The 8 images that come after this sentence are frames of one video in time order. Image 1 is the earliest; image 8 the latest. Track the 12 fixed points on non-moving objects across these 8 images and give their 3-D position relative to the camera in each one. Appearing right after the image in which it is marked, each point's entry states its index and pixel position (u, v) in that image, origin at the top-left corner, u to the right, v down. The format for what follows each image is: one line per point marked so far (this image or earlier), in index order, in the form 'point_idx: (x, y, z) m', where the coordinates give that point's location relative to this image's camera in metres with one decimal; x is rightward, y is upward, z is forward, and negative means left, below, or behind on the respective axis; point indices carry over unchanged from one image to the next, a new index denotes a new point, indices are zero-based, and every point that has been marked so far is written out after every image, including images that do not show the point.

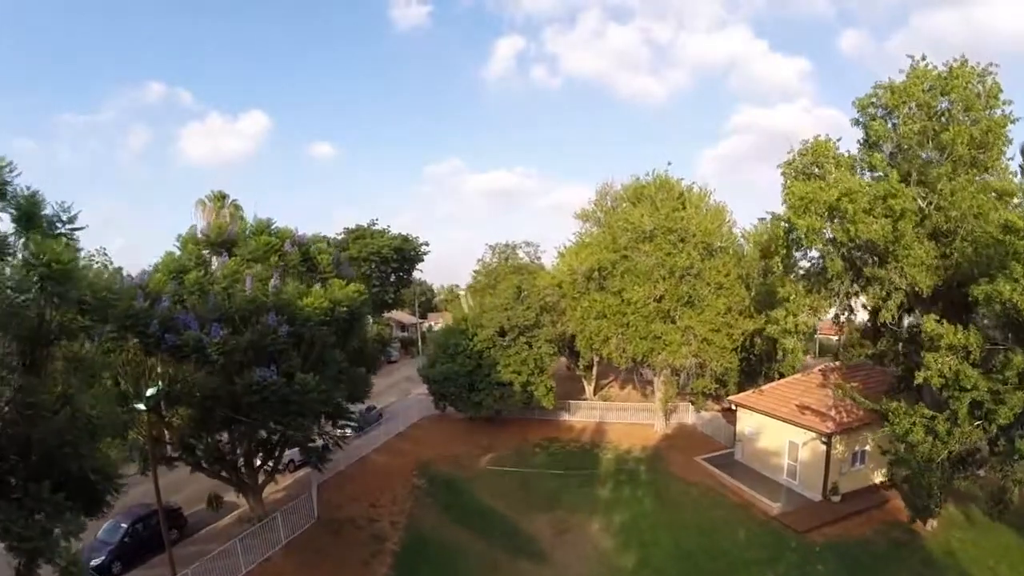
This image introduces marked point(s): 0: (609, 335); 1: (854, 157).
0: (+3.2, -1.6, +20.2) m
1: (+7.8, +3.0, +14.0) m
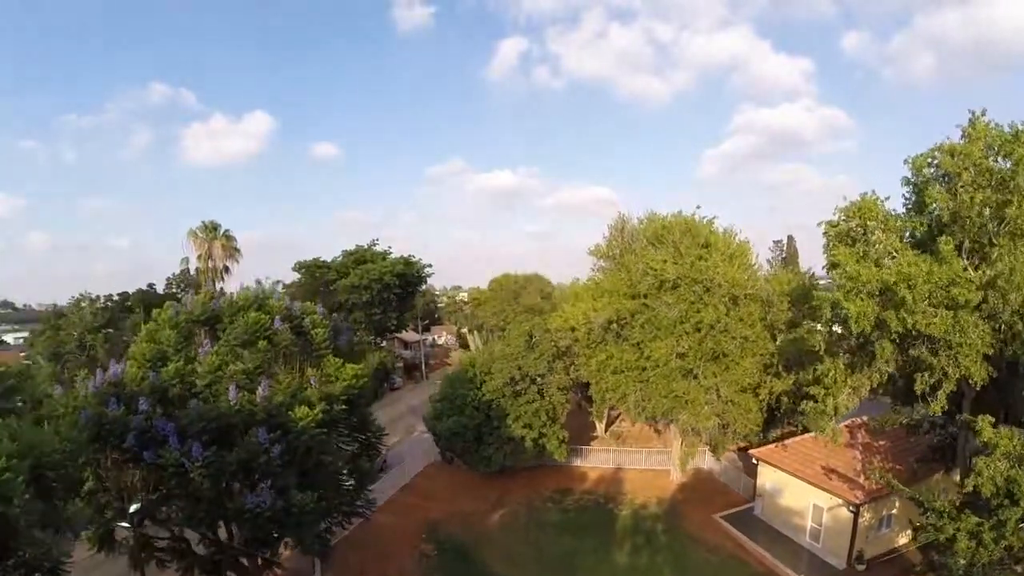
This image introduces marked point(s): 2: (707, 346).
0: (+3.6, -3.2, +19.1) m
1: (+8.2, +1.4, +12.8) m
2: (+5.8, -1.8, +18.0) m
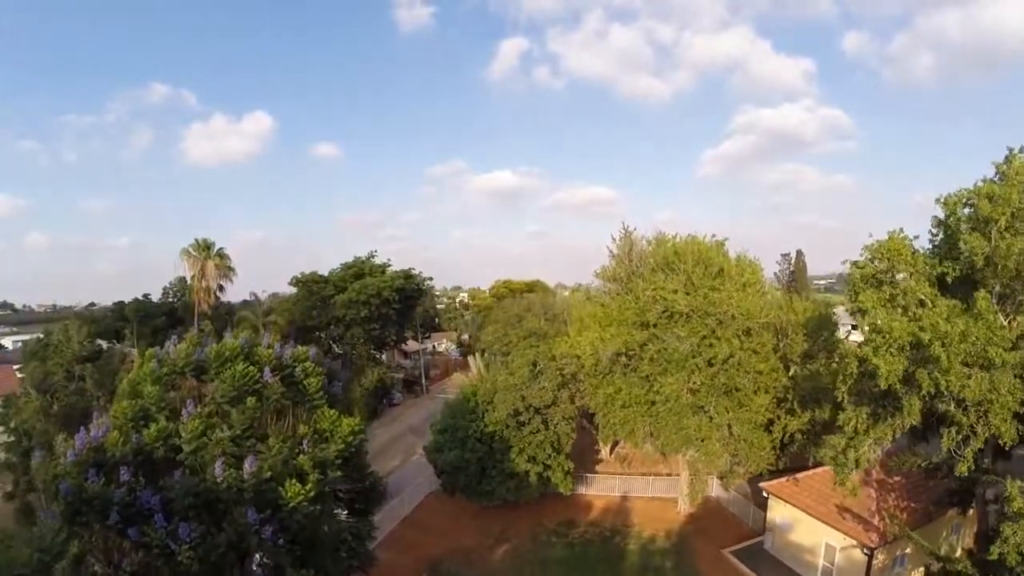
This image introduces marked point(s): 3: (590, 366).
0: (+3.7, -4.1, +18.3) m
1: (+8.3, +0.4, +12.1) m
2: (+5.9, -2.7, +17.3) m
3: (+2.5, -2.5, +19.3) m
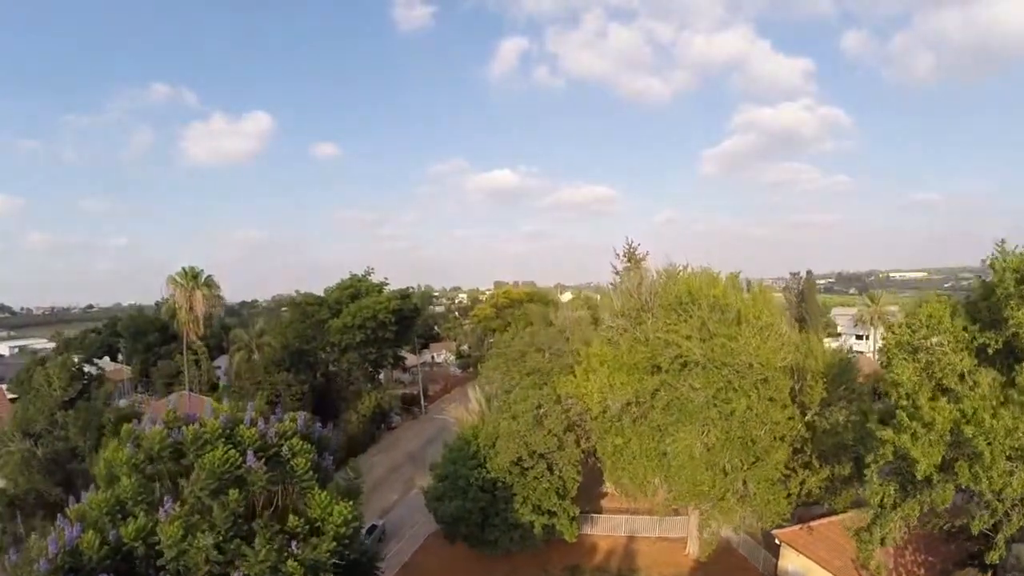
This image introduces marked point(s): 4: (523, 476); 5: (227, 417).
0: (+3.8, -5.4, +17.4) m
1: (+8.4, -0.8, +11.2) m
2: (+6.0, -3.9, +16.4) m
3: (+2.5, -3.8, +18.4) m
4: (+0.3, -5.9, +19.3) m
5: (-5.1, -2.3, +11.0) m
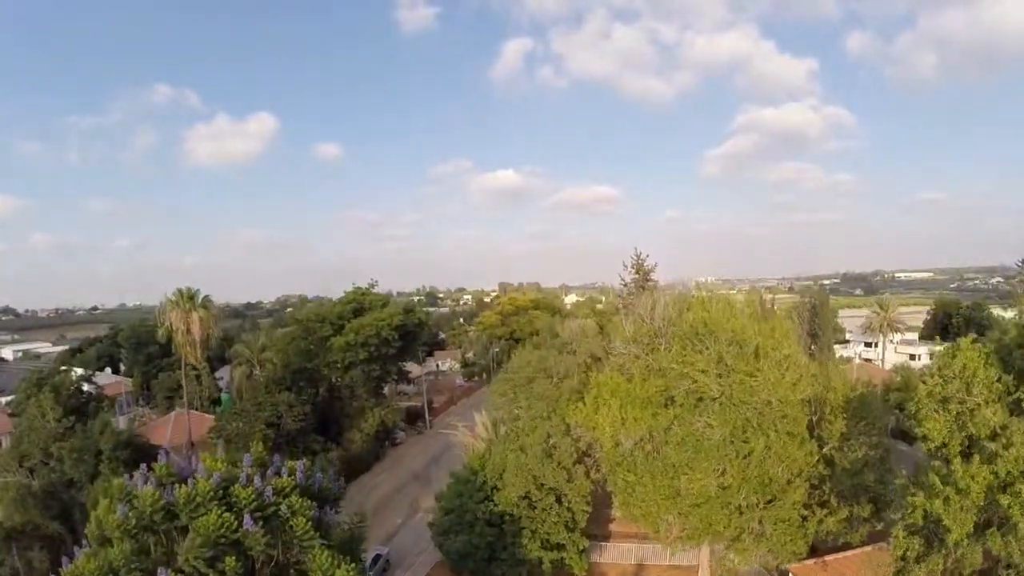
0: (+4.0, -6.3, +16.9) m
1: (+8.6, -1.7, +10.6) m
2: (+6.2, -4.8, +15.8) m
3: (+2.8, -4.6, +17.8) m
4: (+0.6, -6.8, +18.8) m
5: (-4.9, -3.2, +10.5) m
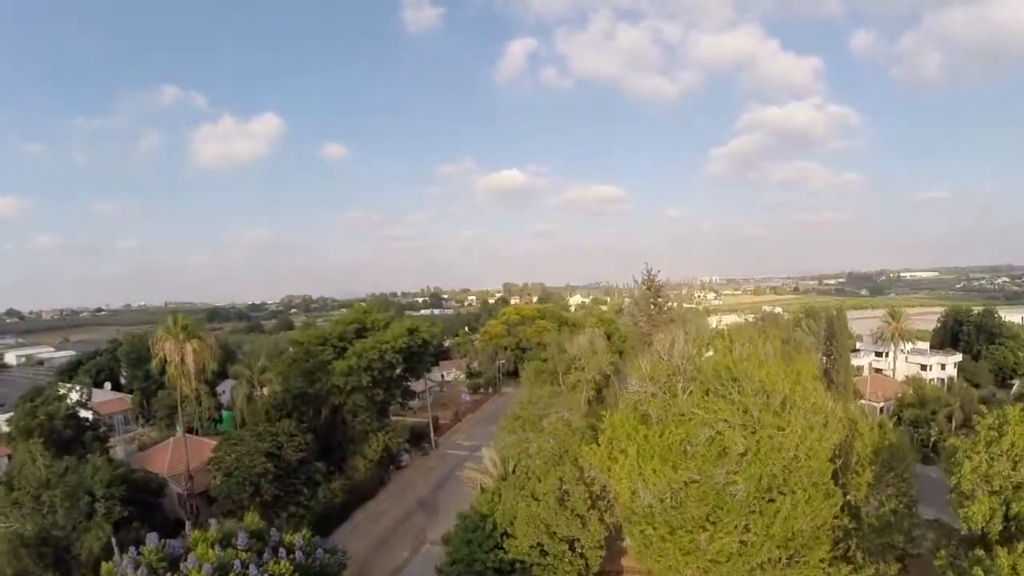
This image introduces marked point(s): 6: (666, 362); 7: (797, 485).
0: (+4.3, -7.4, +15.9) m
1: (+8.8, -2.8, +9.7) m
2: (+6.5, -5.9, +14.9) m
3: (+3.1, -5.8, +16.9) m
4: (+0.9, -7.9, +17.9) m
5: (-4.7, -4.3, +9.6) m
6: (+4.8, -2.3, +18.8) m
7: (+6.9, -4.7, +15.0) m
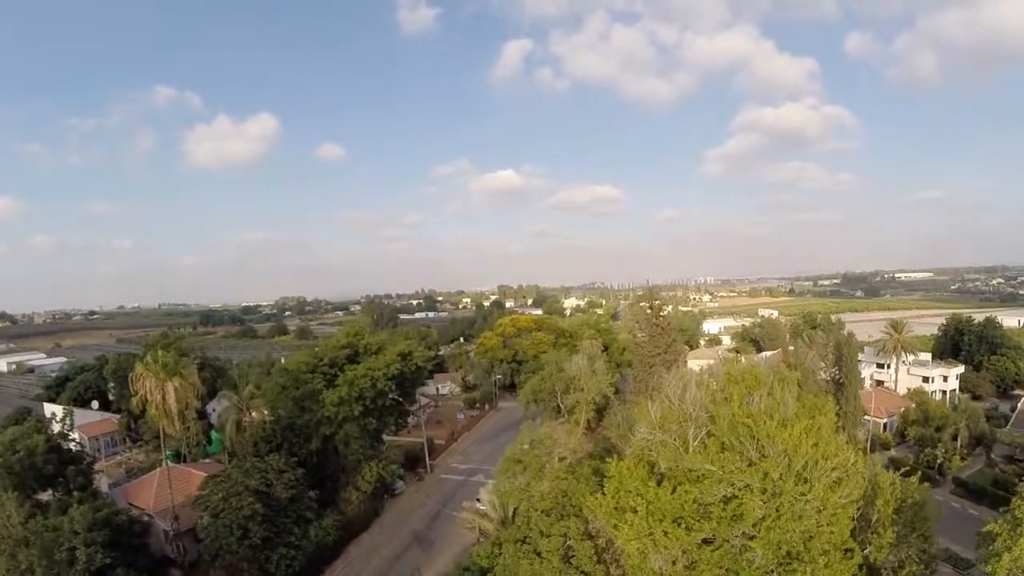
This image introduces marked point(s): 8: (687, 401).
0: (+4.4, -8.6, +14.9) m
1: (+8.9, -4.1, +8.6) m
2: (+6.5, -7.2, +13.8) m
3: (+3.1, -7.0, +15.9) m
4: (+0.9, -9.2, +16.8) m
5: (-4.6, -5.6, +8.5) m
6: (+4.8, -3.5, +17.8) m
7: (+7.0, -5.9, +13.9) m
8: (+5.0, -3.2, +17.7) m
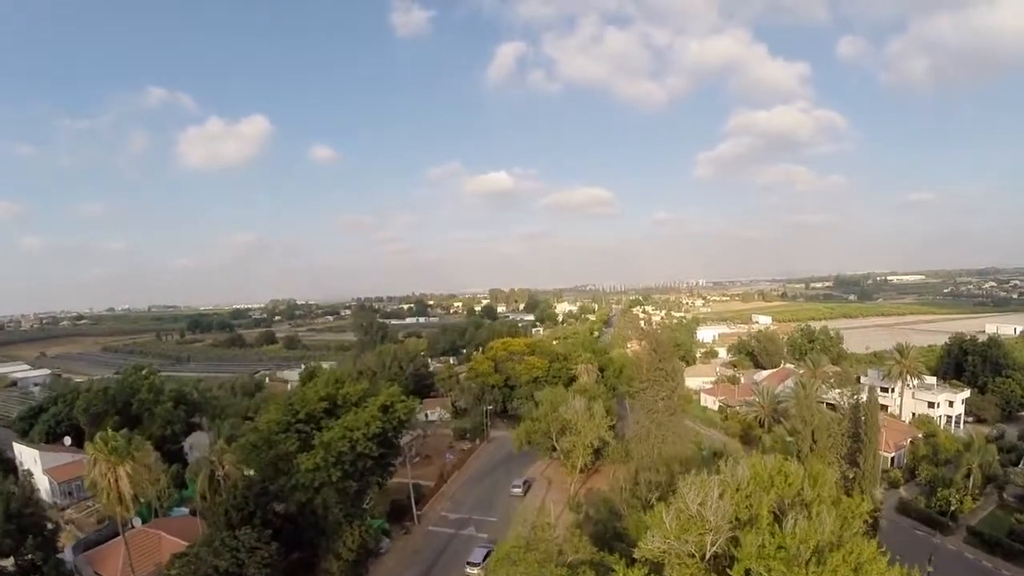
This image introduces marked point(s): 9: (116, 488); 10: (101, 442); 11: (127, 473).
0: (+4.3, -11.0, +12.8) m
1: (+8.9, -6.4, +6.6) m
2: (+6.5, -9.6, +11.8) m
3: (+3.0, -9.4, +13.8) m
4: (+0.8, -11.5, +14.7) m
5: (-4.6, -7.9, +6.4) m
6: (+4.7, -5.9, +15.7) m
7: (+6.9, -8.3, +11.9) m
8: (+4.9, -5.6, +15.6) m
9: (-12.5, -6.5, +19.9) m
10: (-13.0, -5.1, +19.9) m
11: (-12.1, -5.9, +19.8) m
